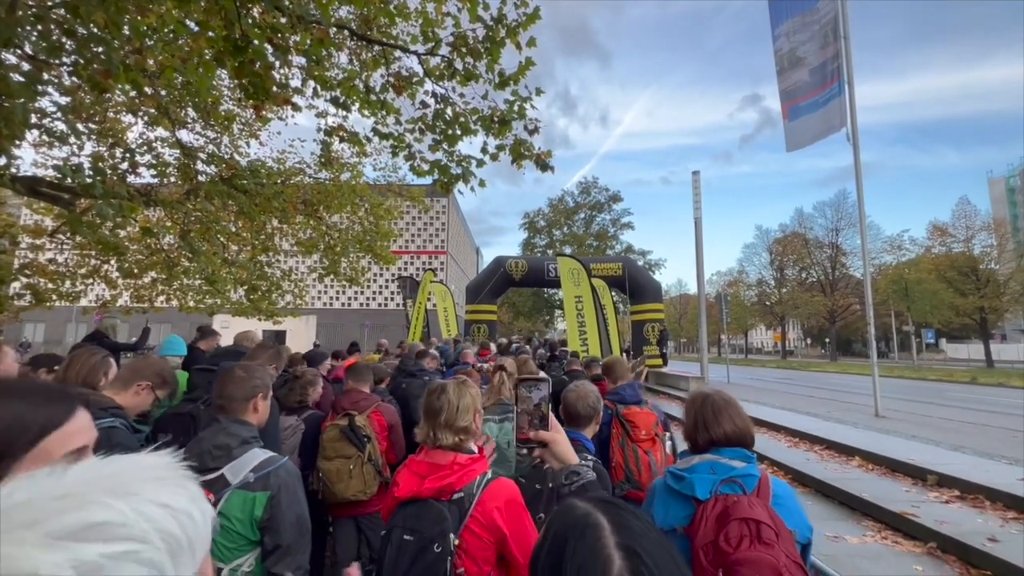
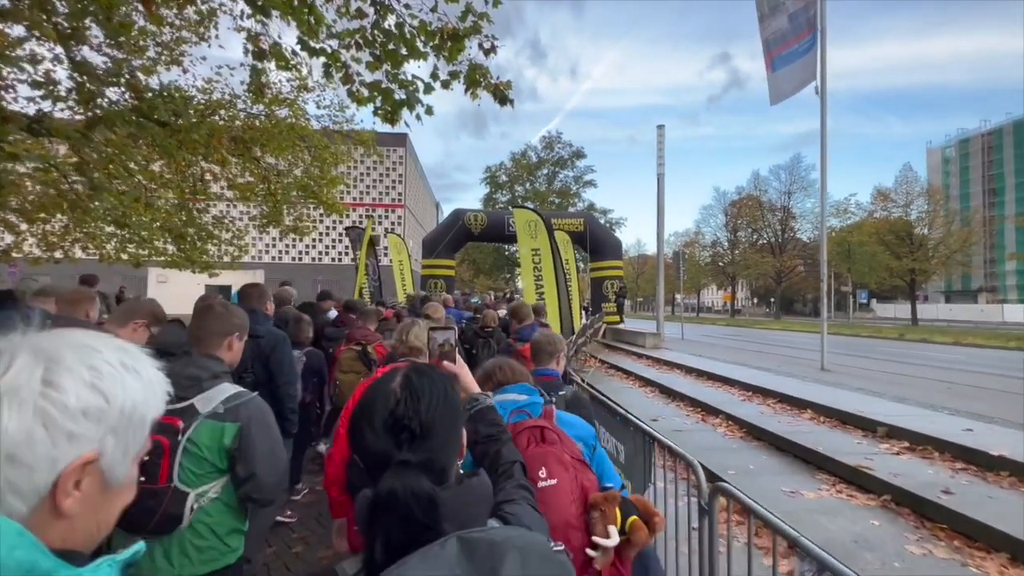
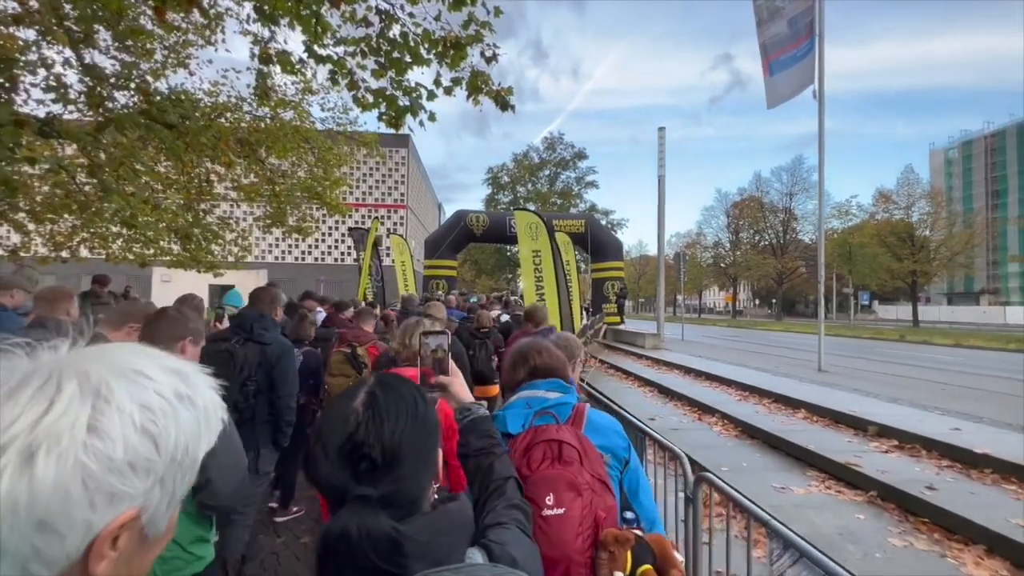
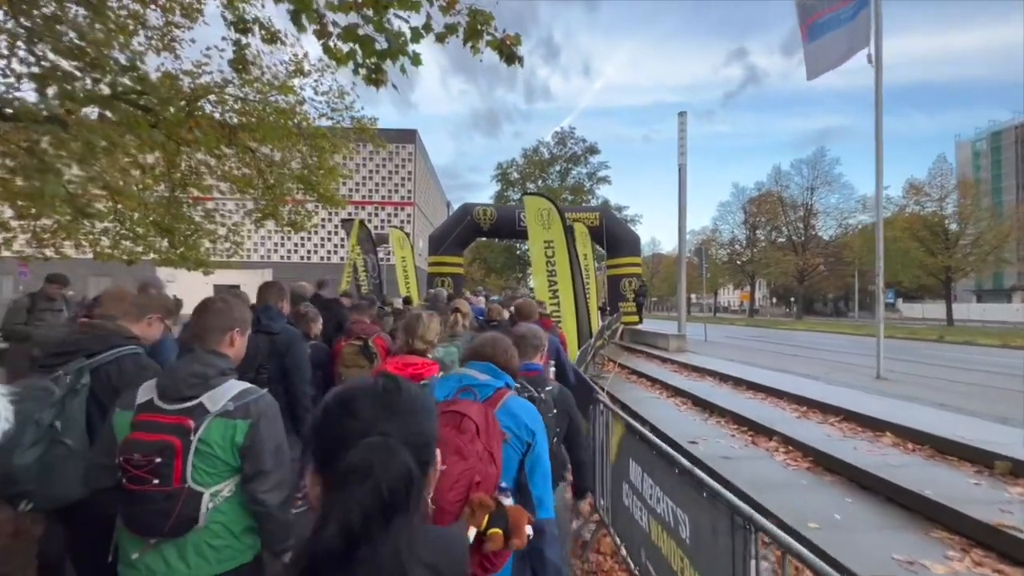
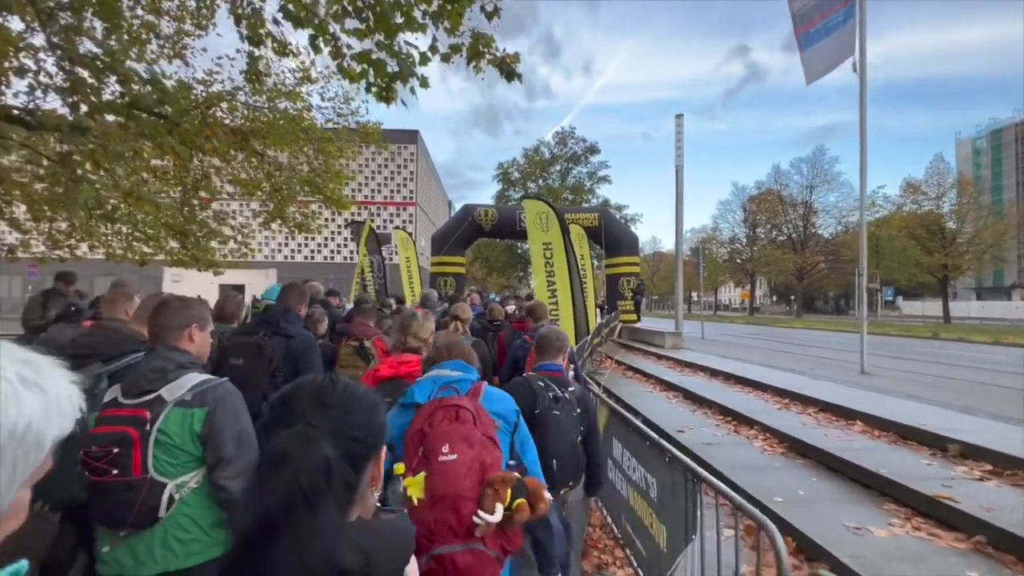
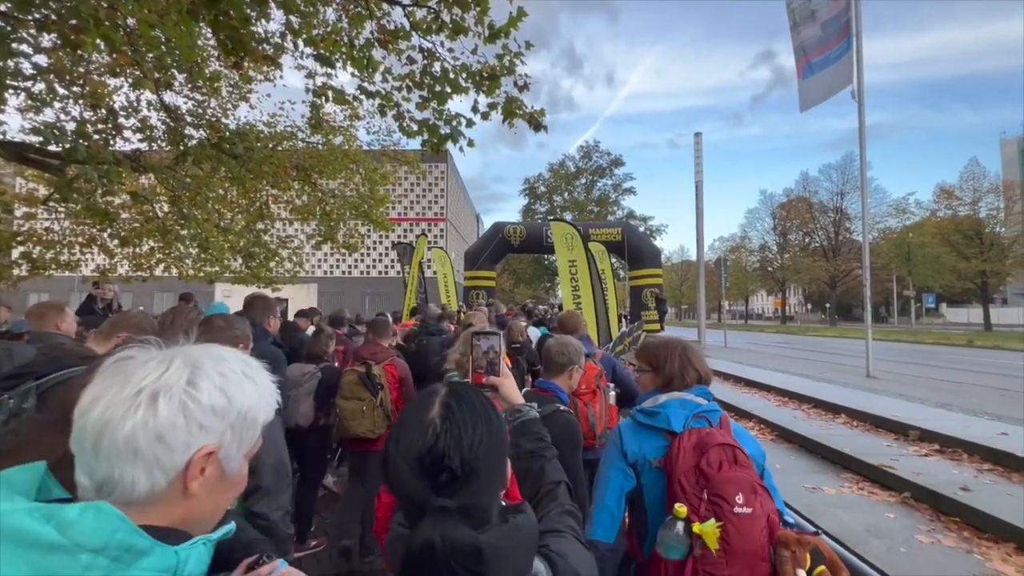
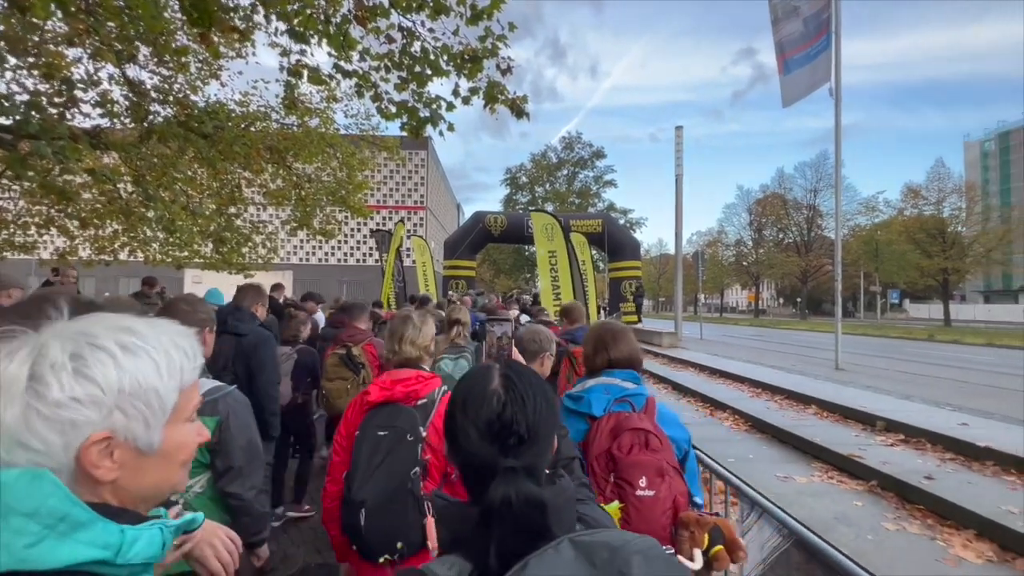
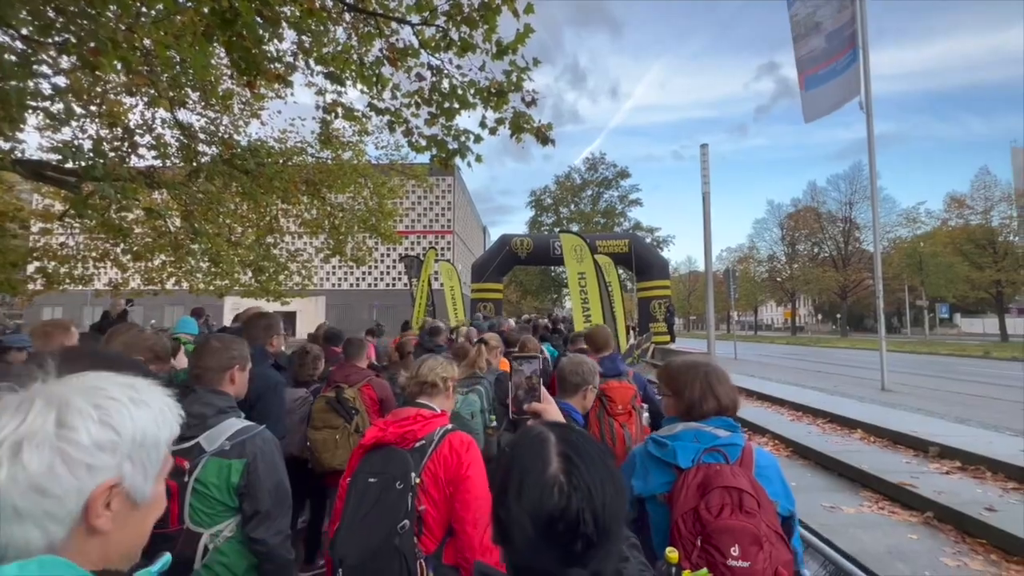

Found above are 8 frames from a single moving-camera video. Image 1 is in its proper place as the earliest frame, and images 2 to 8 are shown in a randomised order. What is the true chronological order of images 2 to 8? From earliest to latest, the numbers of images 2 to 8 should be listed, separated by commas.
8, 6, 7, 3, 2, 5, 4
